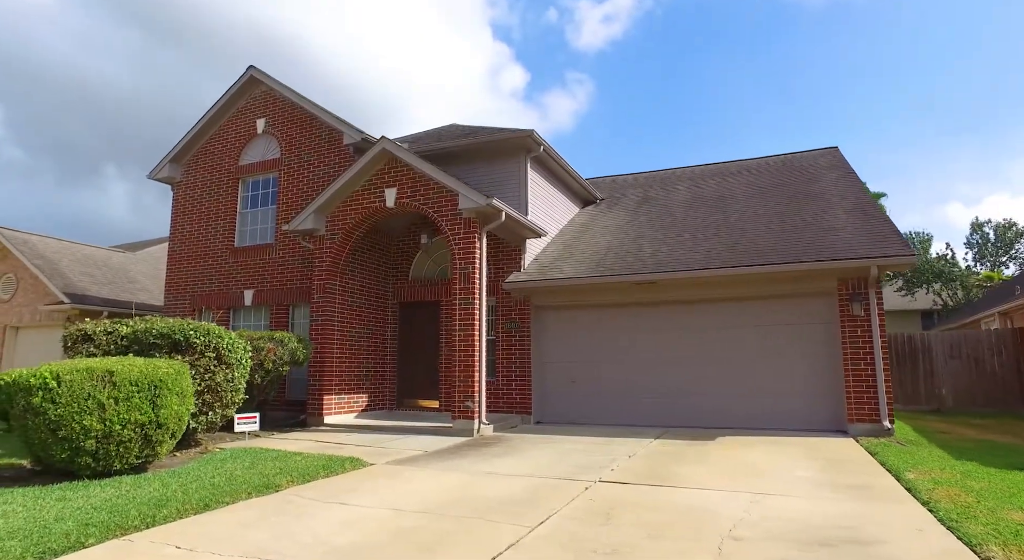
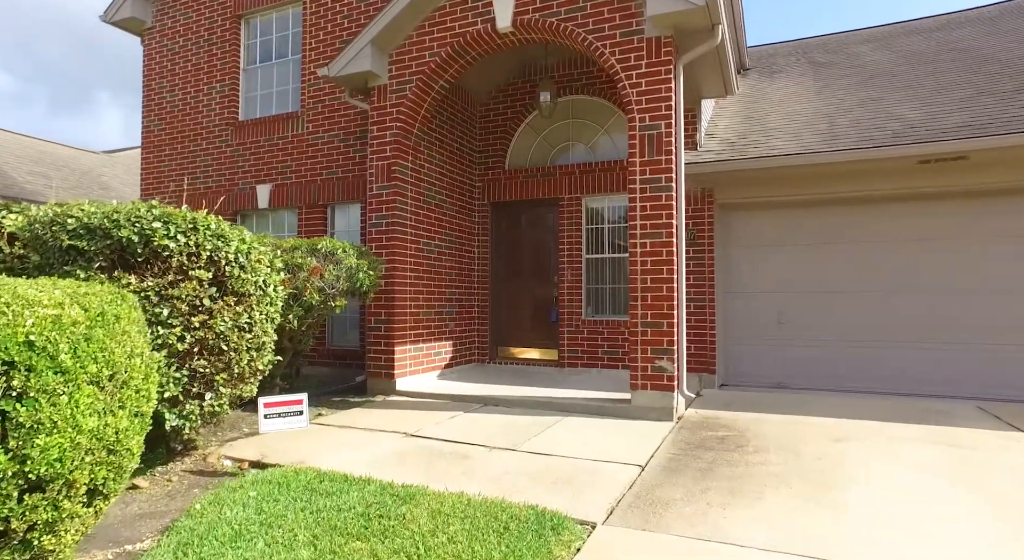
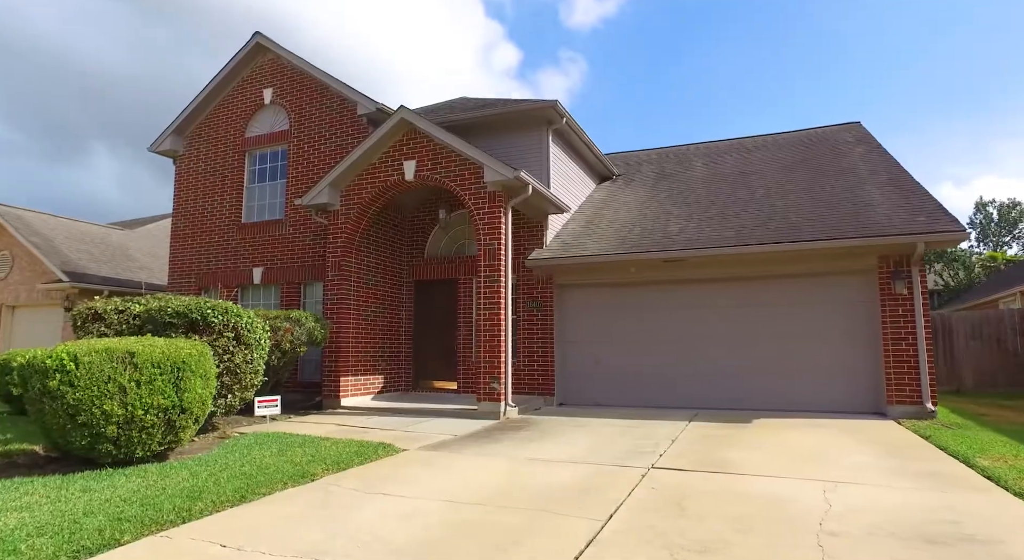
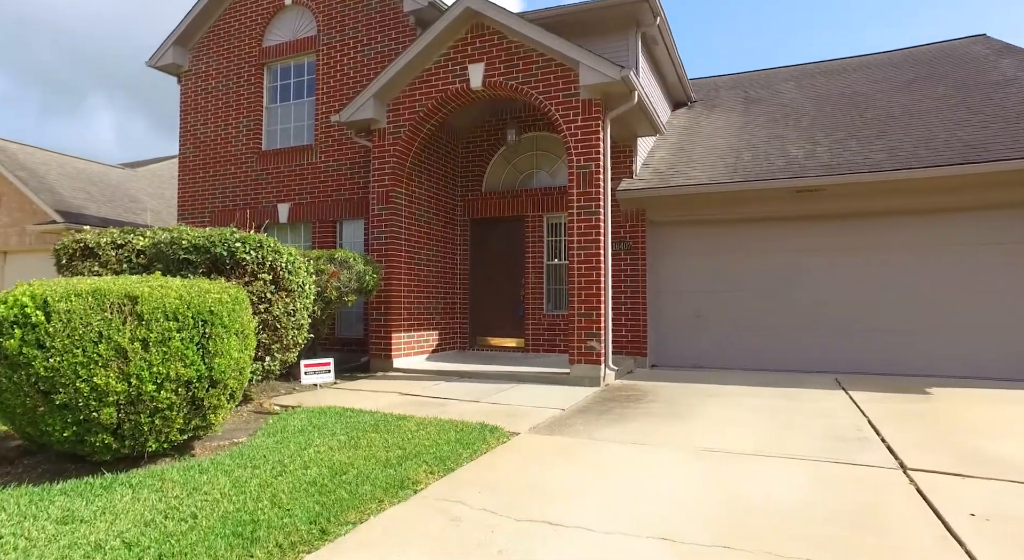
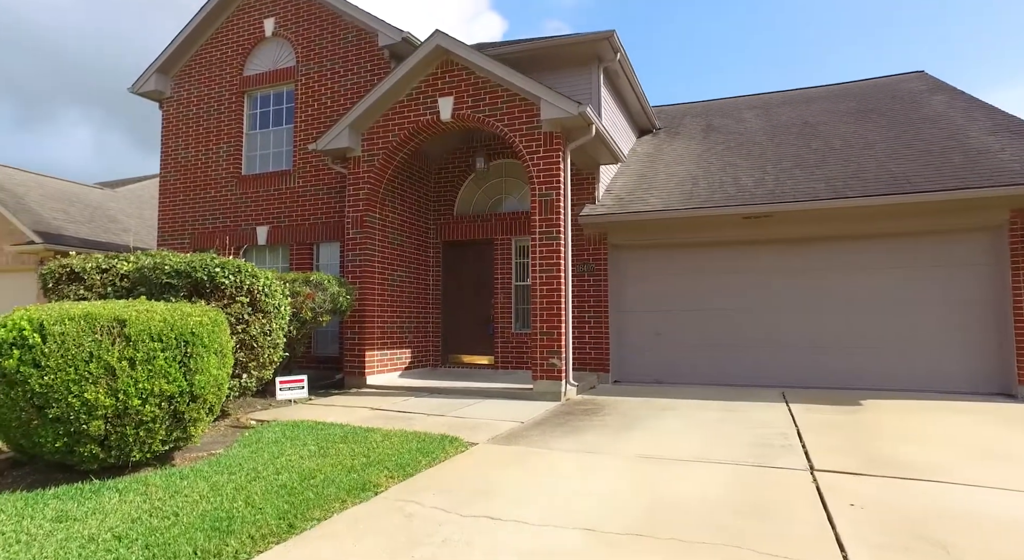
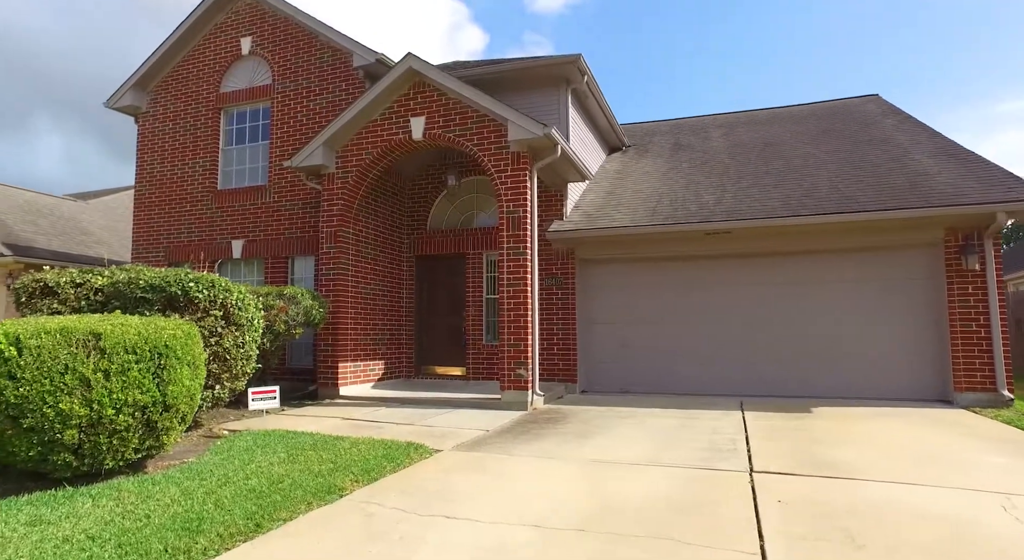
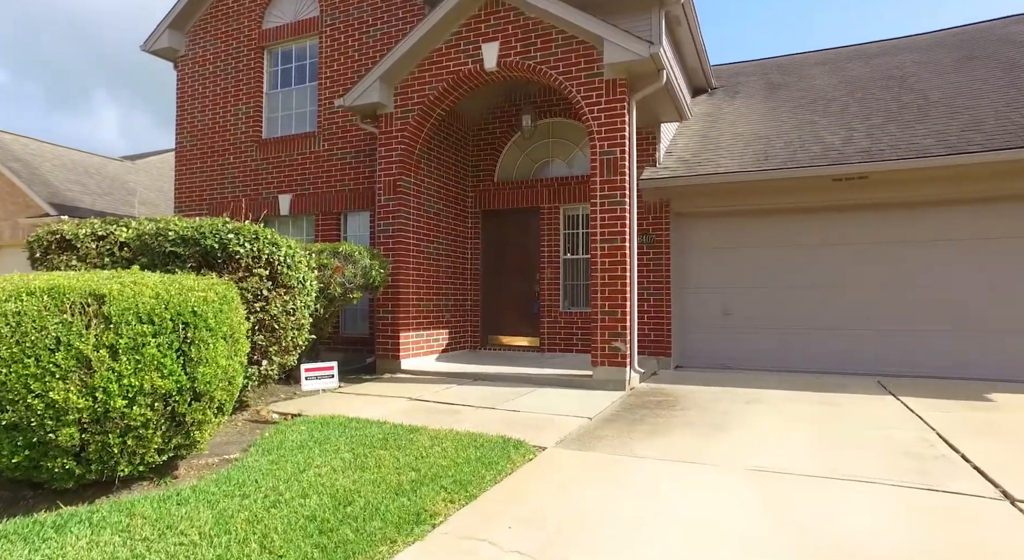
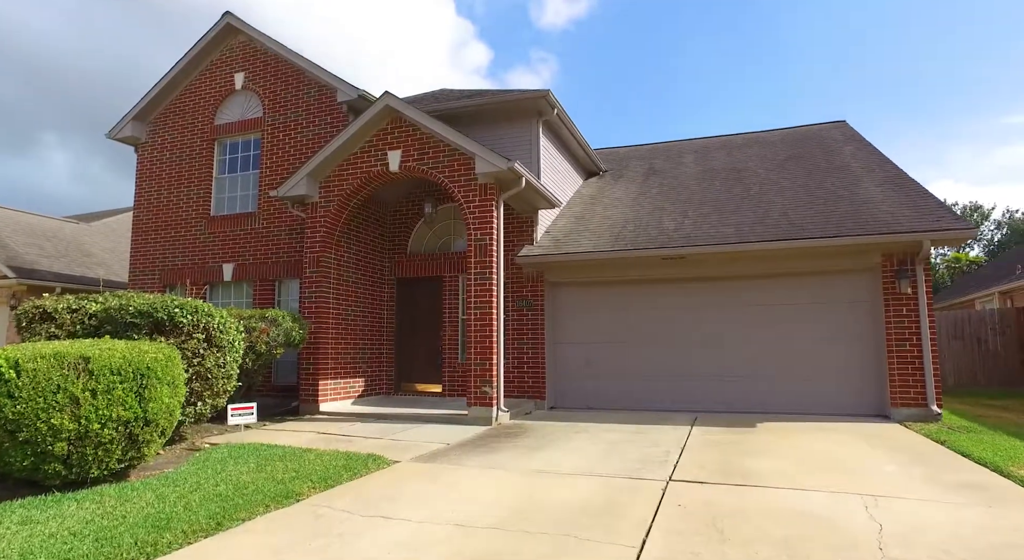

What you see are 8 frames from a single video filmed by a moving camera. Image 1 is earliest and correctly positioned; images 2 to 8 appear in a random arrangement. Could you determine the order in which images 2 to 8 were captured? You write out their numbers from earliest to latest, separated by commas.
3, 8, 6, 5, 4, 7, 2
